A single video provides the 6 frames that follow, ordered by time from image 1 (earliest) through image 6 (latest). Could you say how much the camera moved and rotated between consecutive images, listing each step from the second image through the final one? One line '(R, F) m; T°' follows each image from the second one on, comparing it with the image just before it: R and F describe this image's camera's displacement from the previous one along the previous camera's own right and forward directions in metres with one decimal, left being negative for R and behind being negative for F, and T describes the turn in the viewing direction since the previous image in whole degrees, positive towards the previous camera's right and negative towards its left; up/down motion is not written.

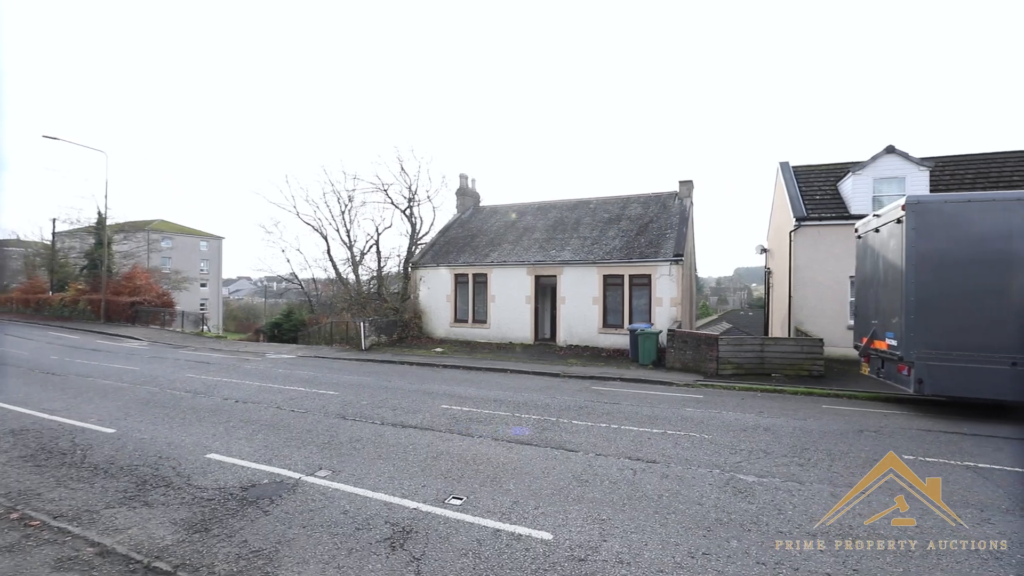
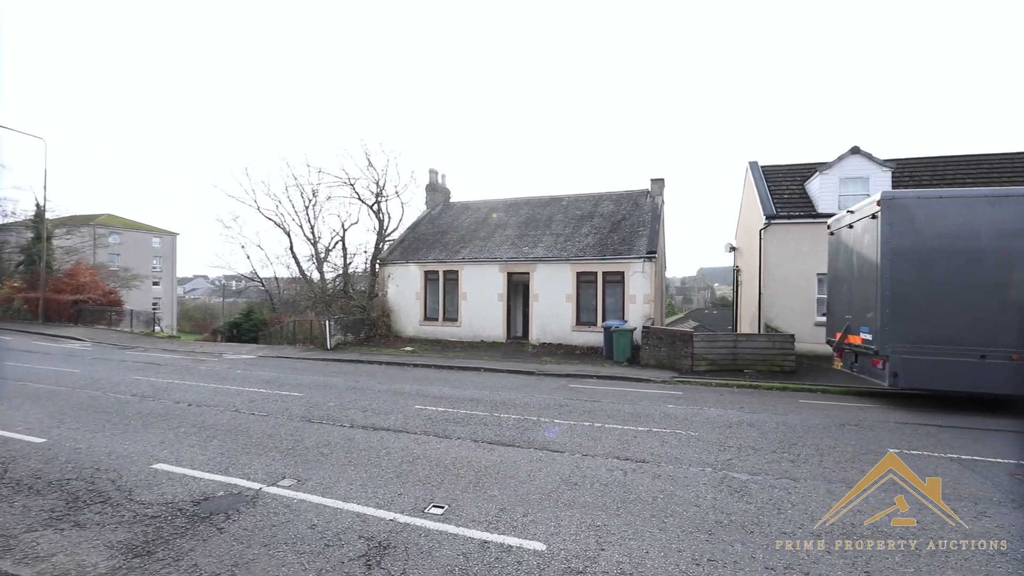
(-0.2, +0.4) m; +4°
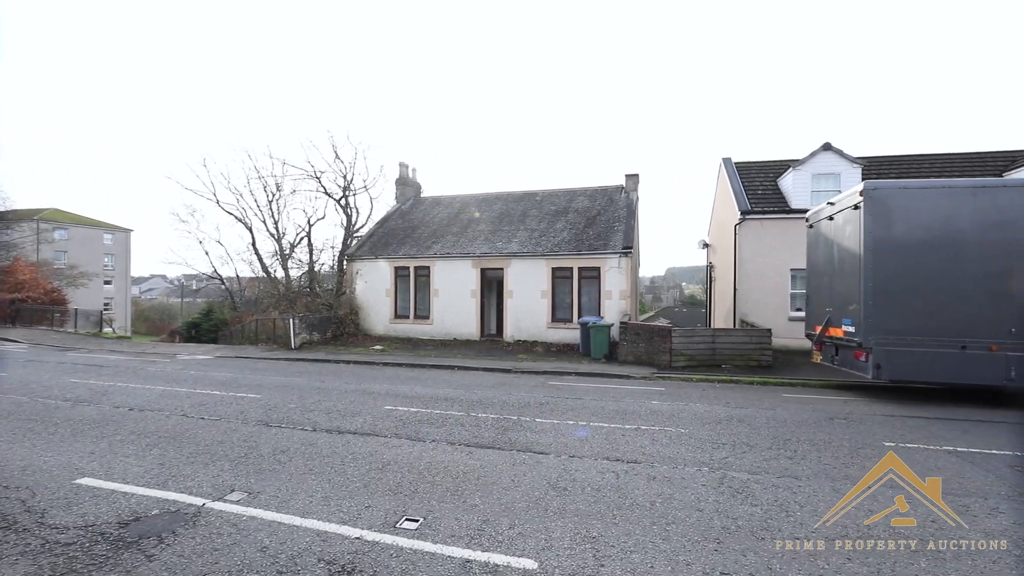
(-0.1, +0.5) m; +3°
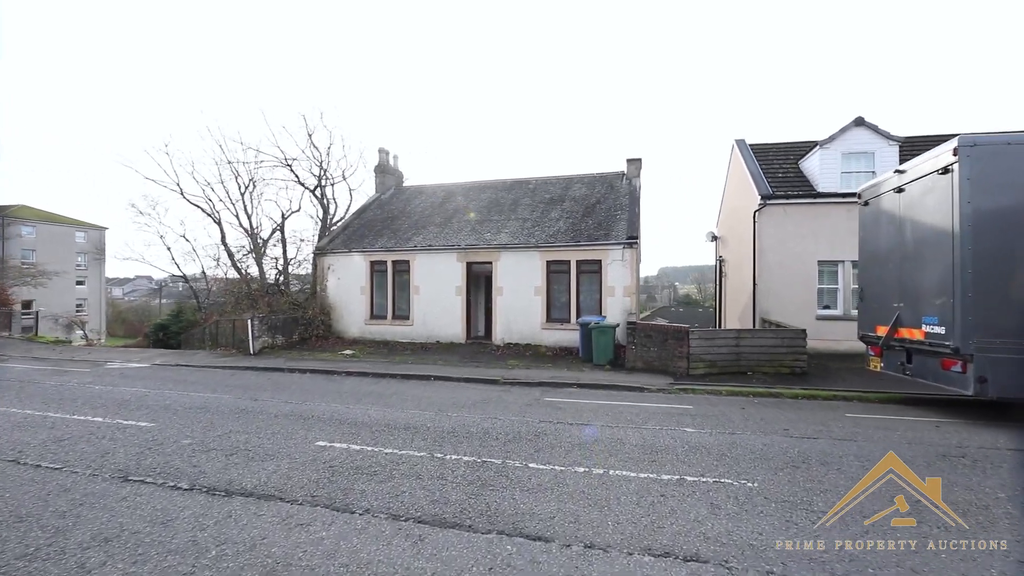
(+0.1, +2.1) m; +1°
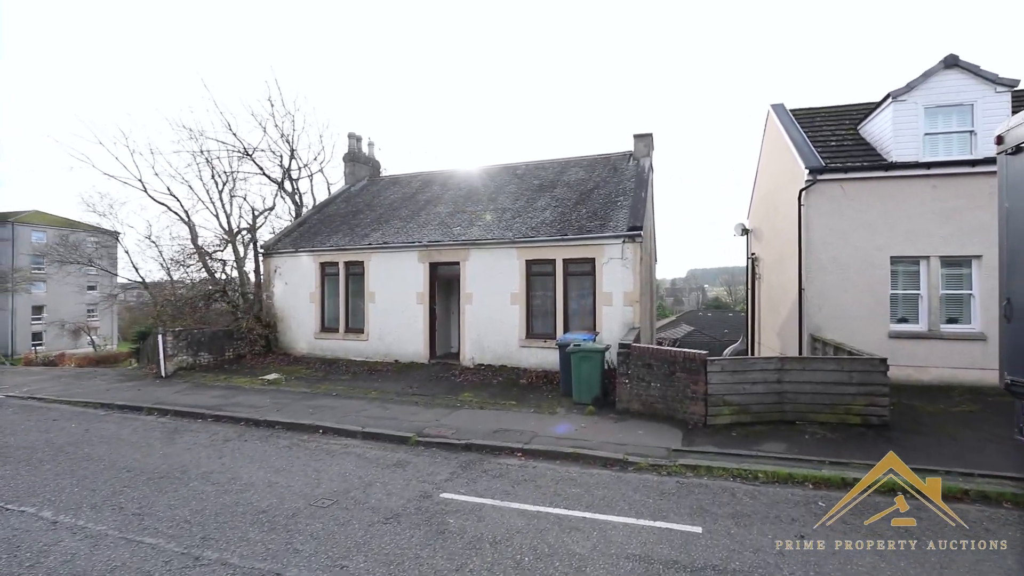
(+1.5, +3.4) m; -3°
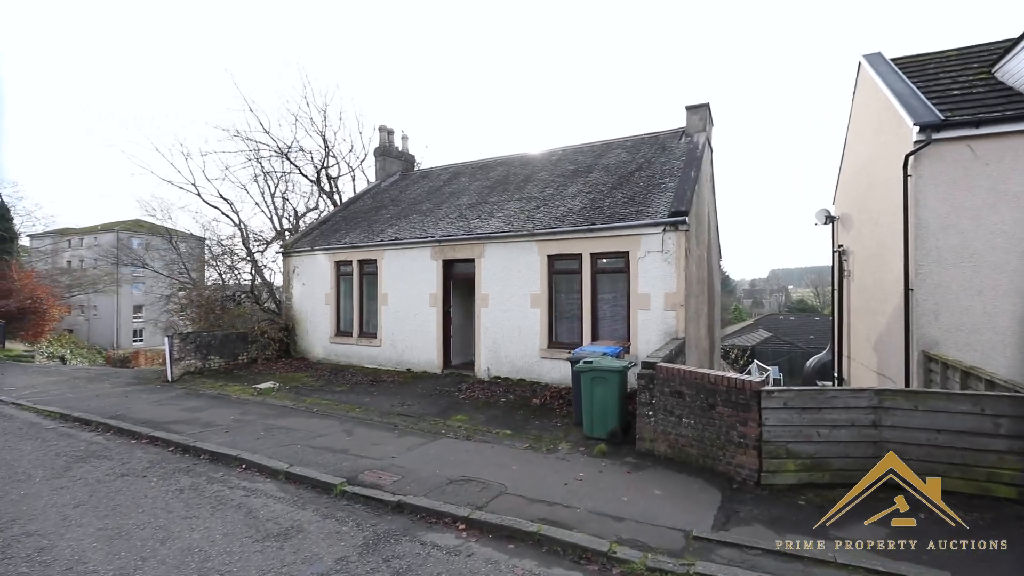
(+1.1, +1.9) m; -8°
